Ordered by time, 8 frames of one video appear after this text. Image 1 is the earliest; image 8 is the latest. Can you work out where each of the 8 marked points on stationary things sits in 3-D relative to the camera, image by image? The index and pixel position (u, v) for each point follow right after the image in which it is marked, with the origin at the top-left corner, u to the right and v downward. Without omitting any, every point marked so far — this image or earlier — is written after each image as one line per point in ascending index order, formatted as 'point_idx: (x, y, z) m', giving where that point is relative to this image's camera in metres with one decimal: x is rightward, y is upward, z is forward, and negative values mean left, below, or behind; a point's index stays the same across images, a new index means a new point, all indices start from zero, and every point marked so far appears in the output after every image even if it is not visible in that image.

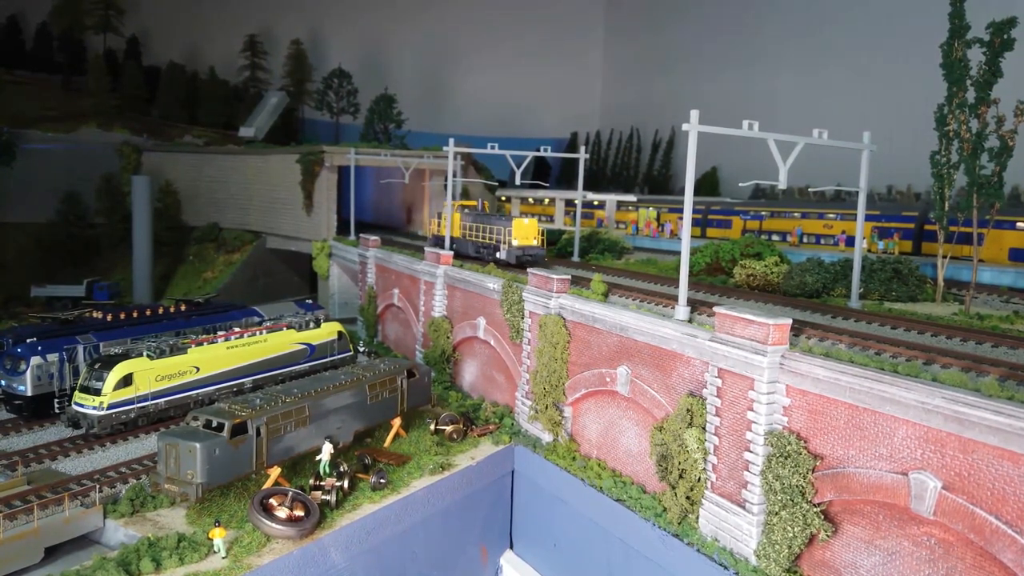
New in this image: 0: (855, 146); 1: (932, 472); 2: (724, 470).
0: (+6.7, +2.8, +15.5) m
1: (+4.6, -2.0, +8.8) m
2: (+3.1, -2.6, +11.6) m
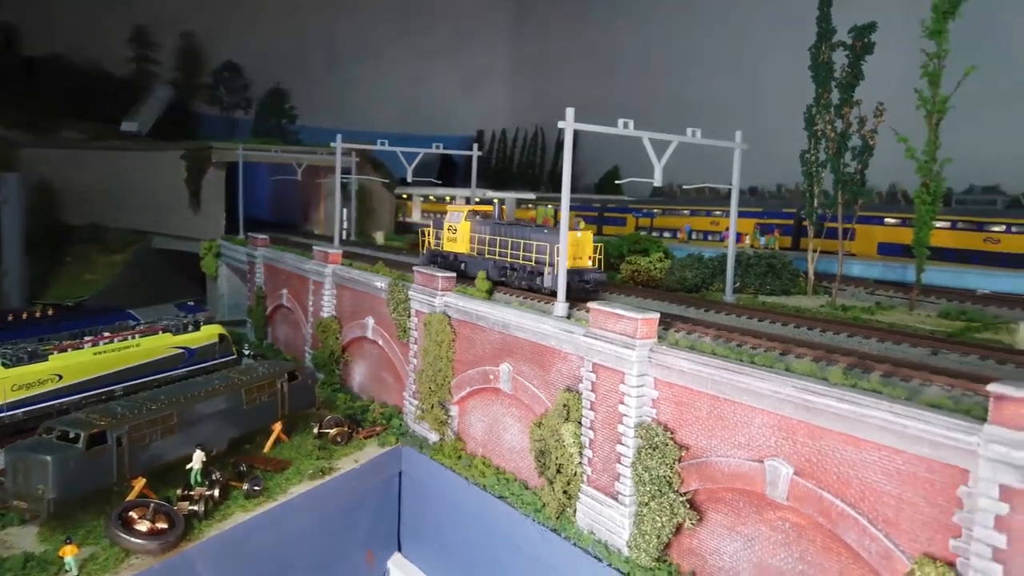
0: (+4.4, +2.9, +15.9) m
1: (+3.1, -2.0, +9.1) m
2: (+1.3, -2.6, +11.7) m
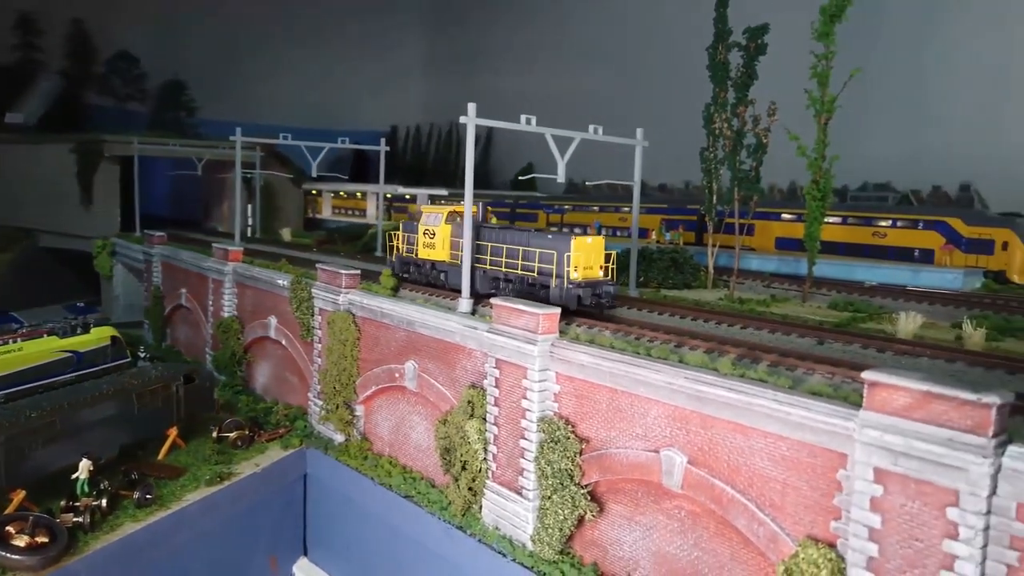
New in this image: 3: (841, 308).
0: (+2.4, +3.0, +16.2) m
1: (+2.0, -1.9, +9.3) m
2: (-0.1, -2.5, +11.7) m
3: (+6.2, -0.4, +15.0) m
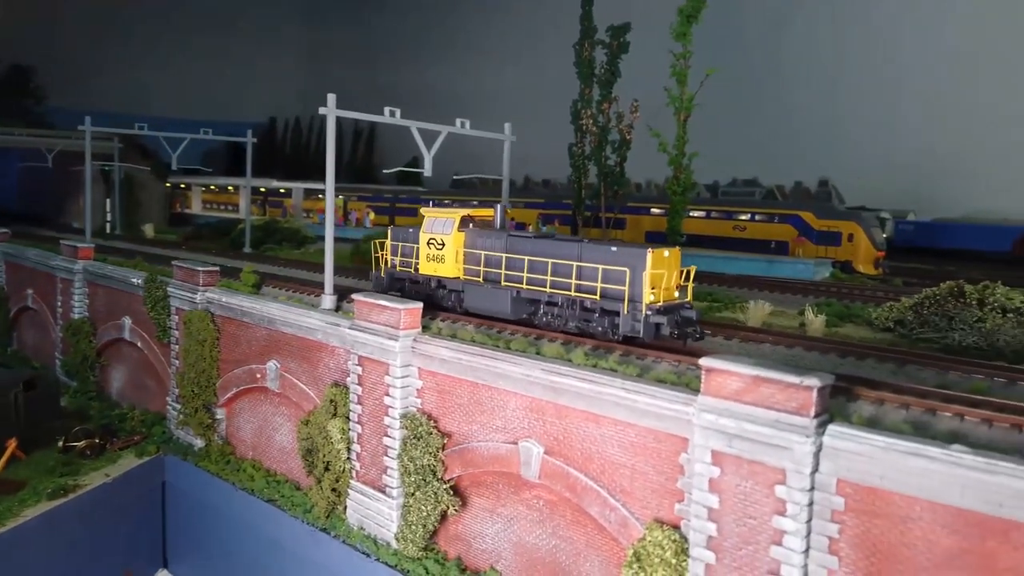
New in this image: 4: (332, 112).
0: (-0.3, +3.1, +16.3) m
1: (+0.3, -1.8, +9.5) m
2: (-2.1, -2.4, +11.5) m
3: (+3.7, -0.2, +15.6) m
4: (-2.9, +2.8, +12.7) m
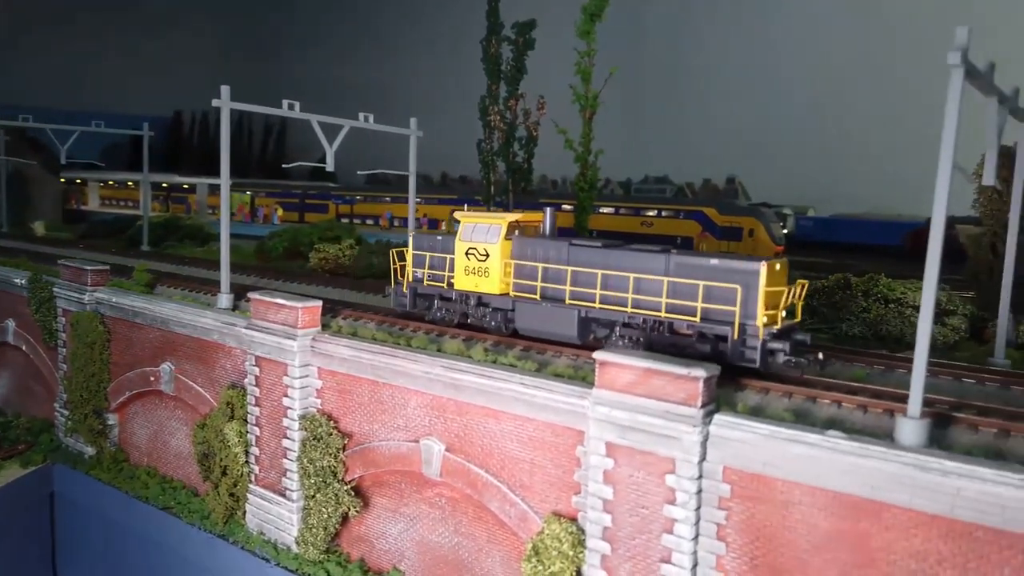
0: (-2.2, +3.2, +16.1) m
1: (-0.9, -1.8, +9.4) m
2: (-3.5, -2.4, +11.2) m
3: (+1.9, -0.1, +15.8) m
4: (-4.4, +2.8, +12.3) m
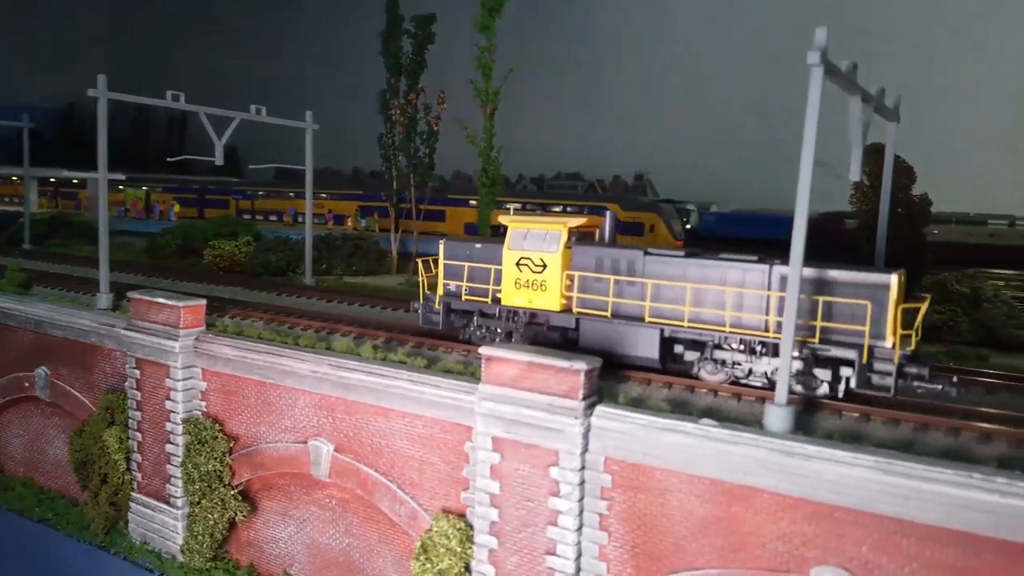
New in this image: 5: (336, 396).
0: (-4.2, +3.2, +15.7) m
1: (-2.2, -1.7, +9.2) m
2: (-4.9, -2.4, +10.7) m
3: (-0.1, 0.0, +15.9) m
4: (-6.0, +2.8, +11.7) m
5: (-2.0, -1.2, +9.0) m
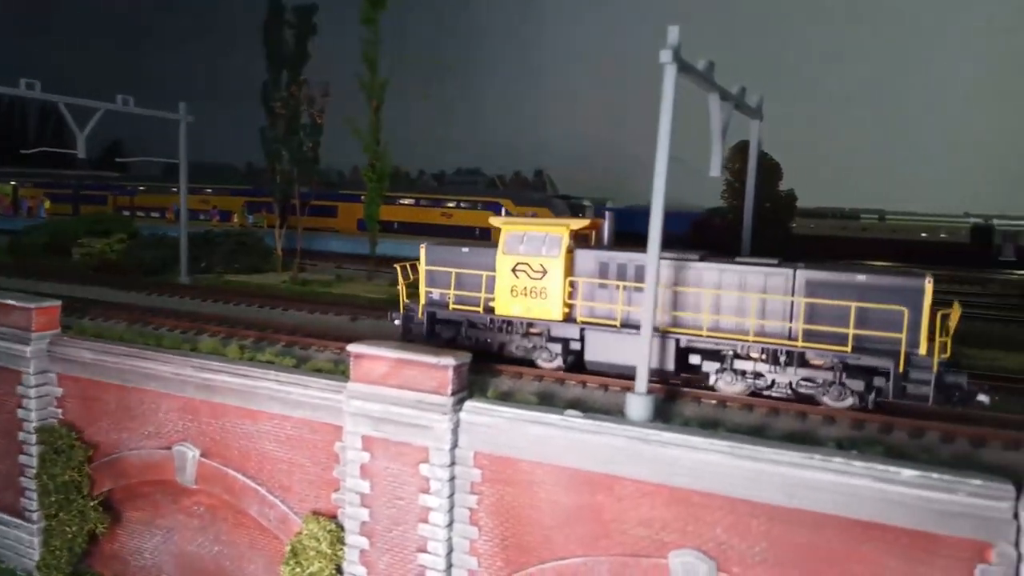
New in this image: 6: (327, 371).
0: (-6.4, +3.2, +15.1) m
1: (-3.6, -1.7, +8.8) m
2: (-6.5, -2.4, +10.0) m
3: (-2.3, +0.1, +15.7) m
4: (-7.7, +2.8, +10.8) m
5: (-3.4, -1.2, +8.6) m
6: (-1.9, -0.9, +8.3) m
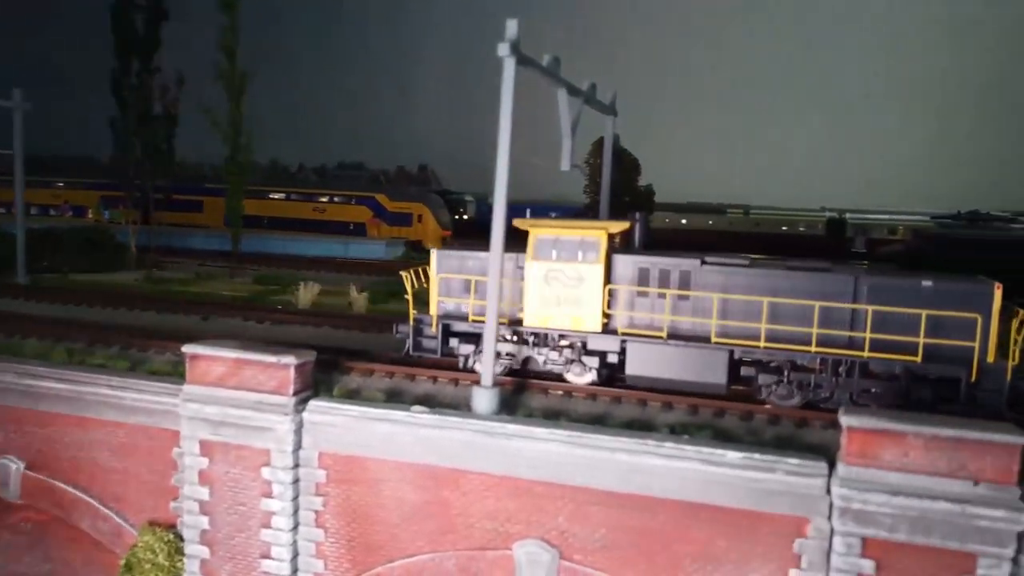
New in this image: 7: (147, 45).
0: (-8.8, +3.2, +13.9) m
1: (-5.1, -1.7, +8.2) m
2: (-8.1, -2.5, +9.0) m
3: (-4.8, +0.1, +15.2) m
4: (-9.6, +2.8, +9.5) m
5: (-4.9, -1.2, +8.0) m
6: (-3.5, -0.8, +7.9) m
7: (-7.3, +4.9, +15.8) m
